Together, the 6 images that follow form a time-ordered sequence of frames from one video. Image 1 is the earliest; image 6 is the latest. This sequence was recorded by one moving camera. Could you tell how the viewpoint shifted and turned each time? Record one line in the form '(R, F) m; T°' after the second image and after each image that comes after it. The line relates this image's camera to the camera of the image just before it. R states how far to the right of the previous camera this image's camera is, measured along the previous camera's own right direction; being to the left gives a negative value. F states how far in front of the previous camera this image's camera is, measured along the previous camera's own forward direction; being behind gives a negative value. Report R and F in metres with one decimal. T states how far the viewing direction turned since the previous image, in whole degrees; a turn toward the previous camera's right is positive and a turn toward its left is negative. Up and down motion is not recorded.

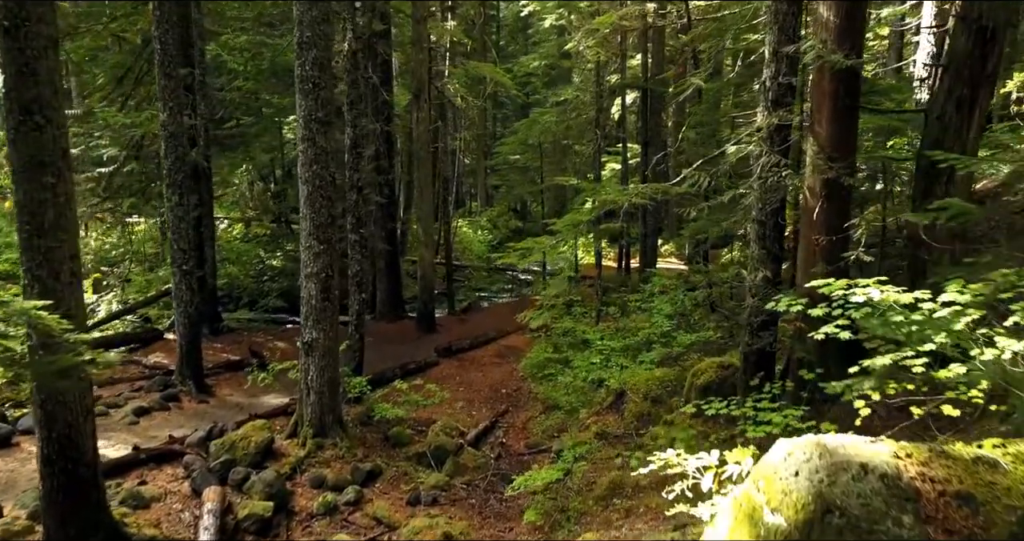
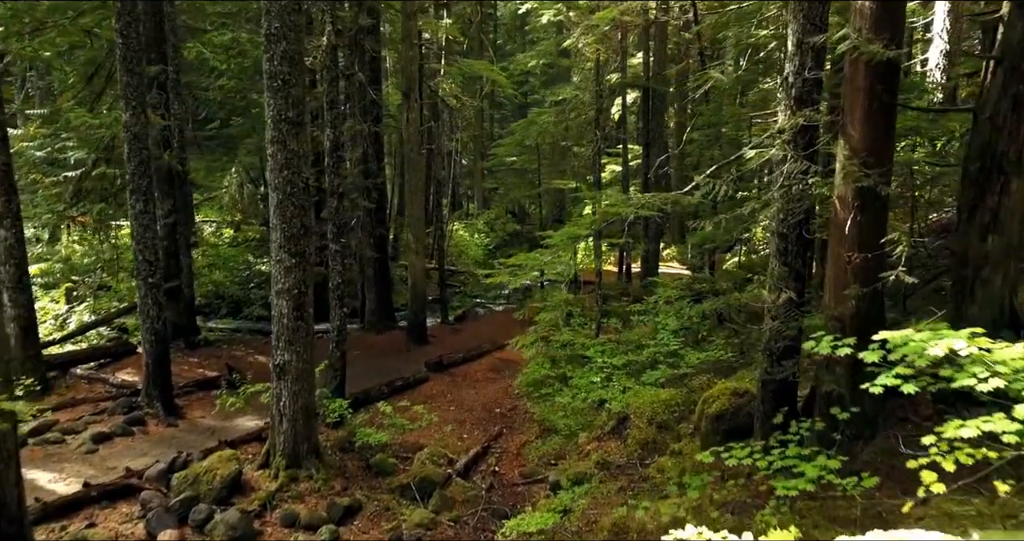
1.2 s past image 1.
(+0.1, +0.8) m; 0°
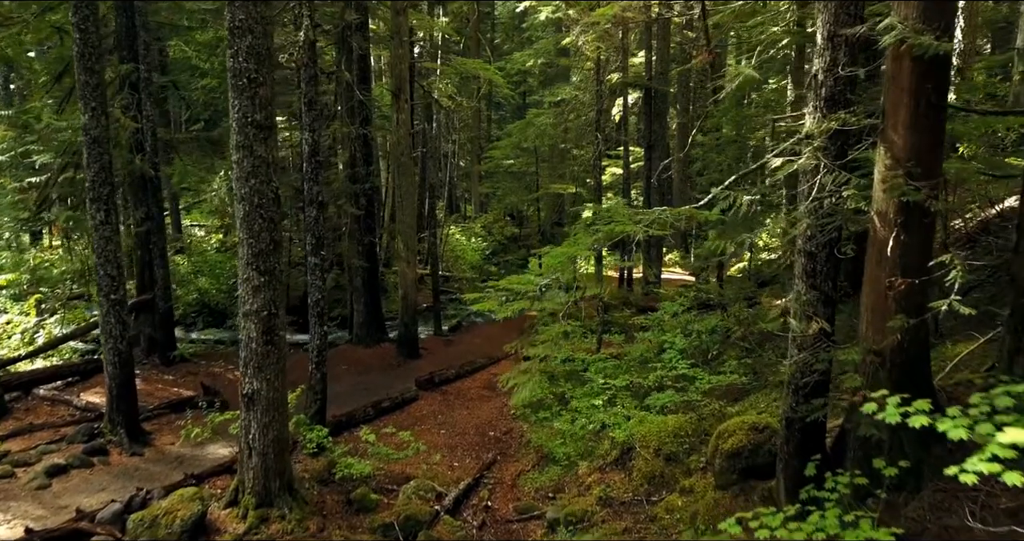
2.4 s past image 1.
(+0.1, +0.8) m; 0°
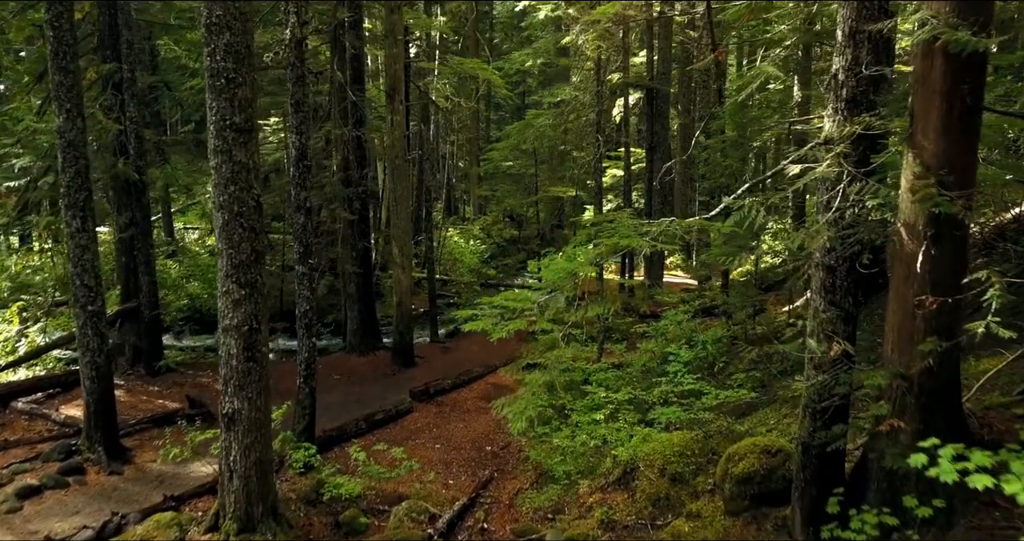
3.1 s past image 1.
(0.0, +0.4) m; 0°
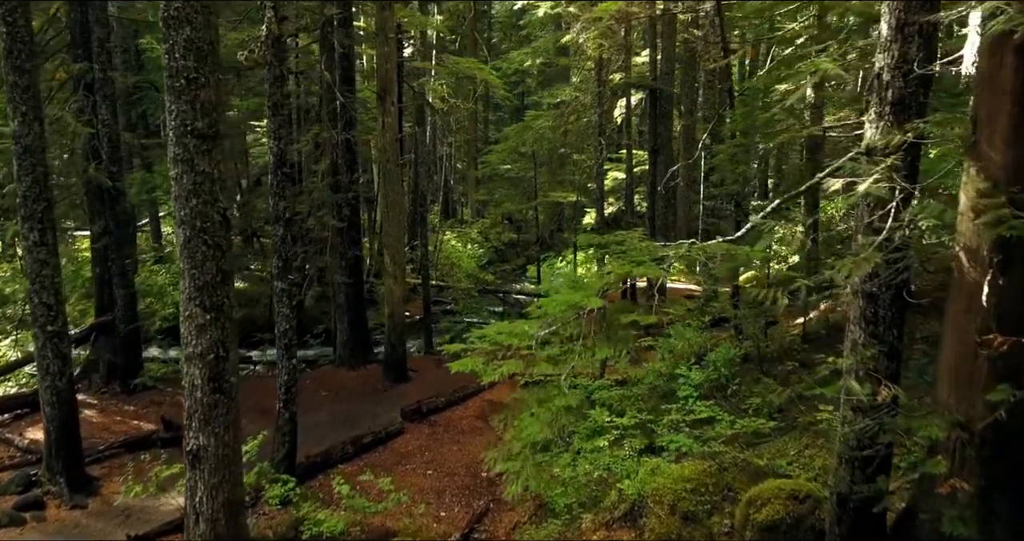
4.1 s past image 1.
(0.0, +0.7) m; 0°
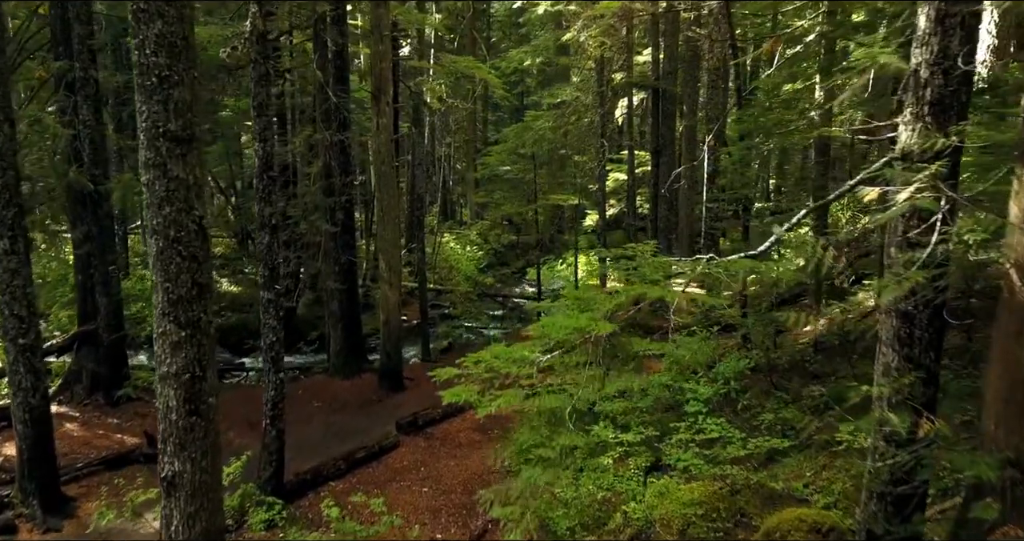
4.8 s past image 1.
(0.0, +0.4) m; 0°
